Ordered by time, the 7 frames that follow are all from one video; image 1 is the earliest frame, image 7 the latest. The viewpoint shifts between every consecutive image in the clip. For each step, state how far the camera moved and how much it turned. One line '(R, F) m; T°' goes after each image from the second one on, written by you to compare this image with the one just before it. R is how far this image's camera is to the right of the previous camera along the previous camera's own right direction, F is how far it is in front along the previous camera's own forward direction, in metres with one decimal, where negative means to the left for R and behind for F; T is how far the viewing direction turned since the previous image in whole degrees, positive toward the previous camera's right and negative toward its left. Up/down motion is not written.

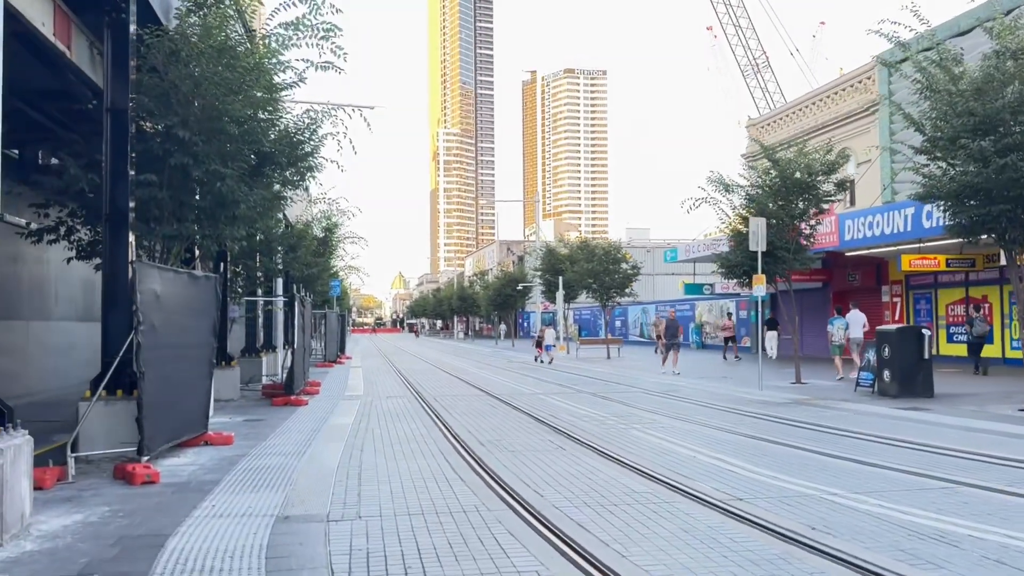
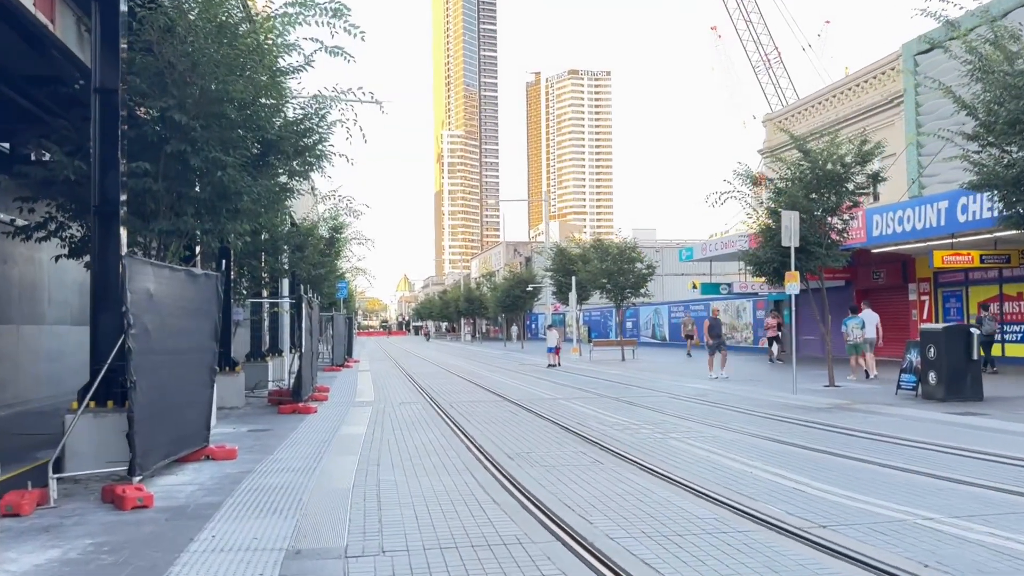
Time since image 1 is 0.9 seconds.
(-0.3, +1.1) m; 0°
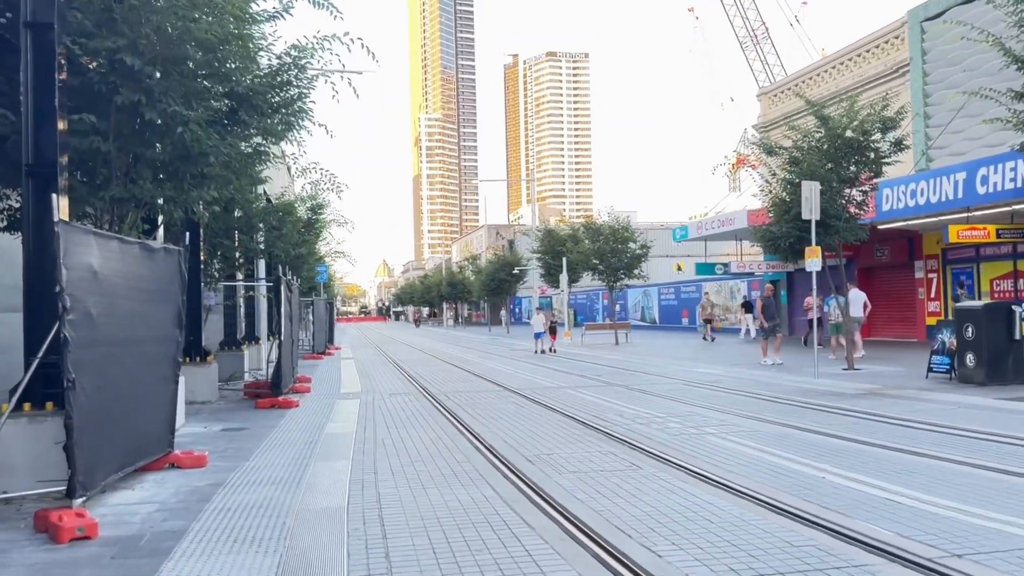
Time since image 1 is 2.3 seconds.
(-0.4, +1.6) m; +1°
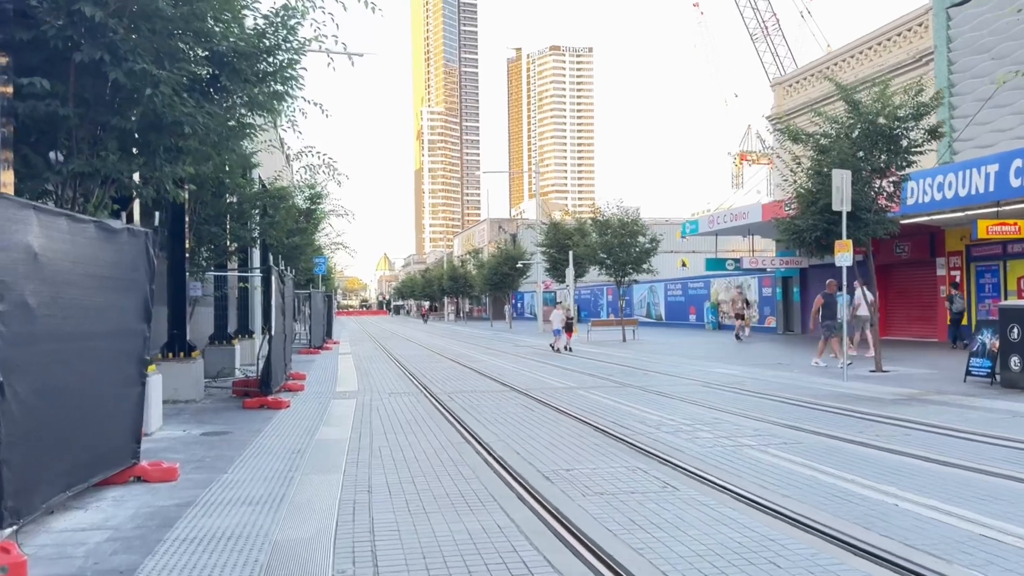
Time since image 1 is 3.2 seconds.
(-0.2, +1.2) m; 0°
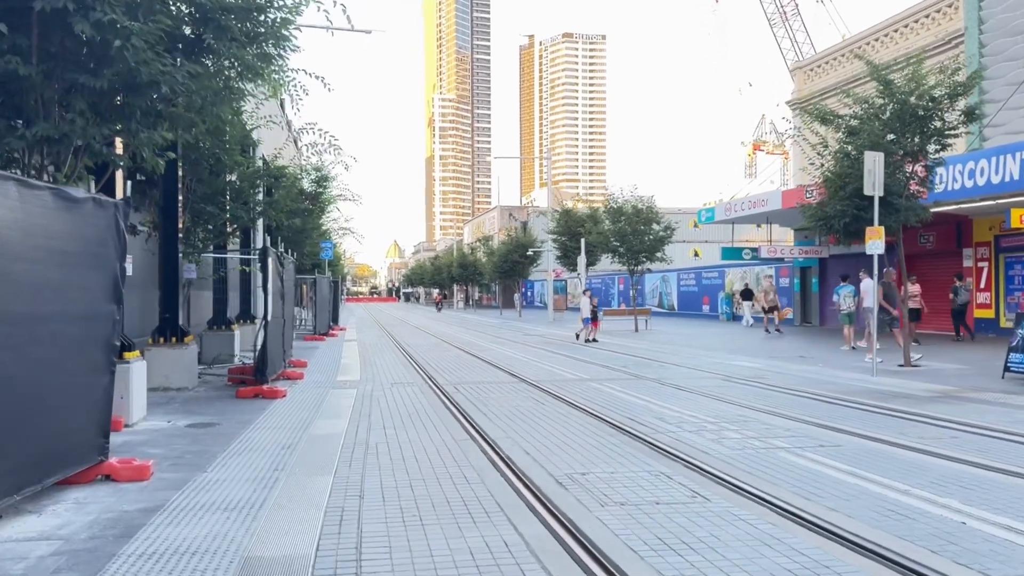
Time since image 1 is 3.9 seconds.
(0.0, +0.9) m; -1°
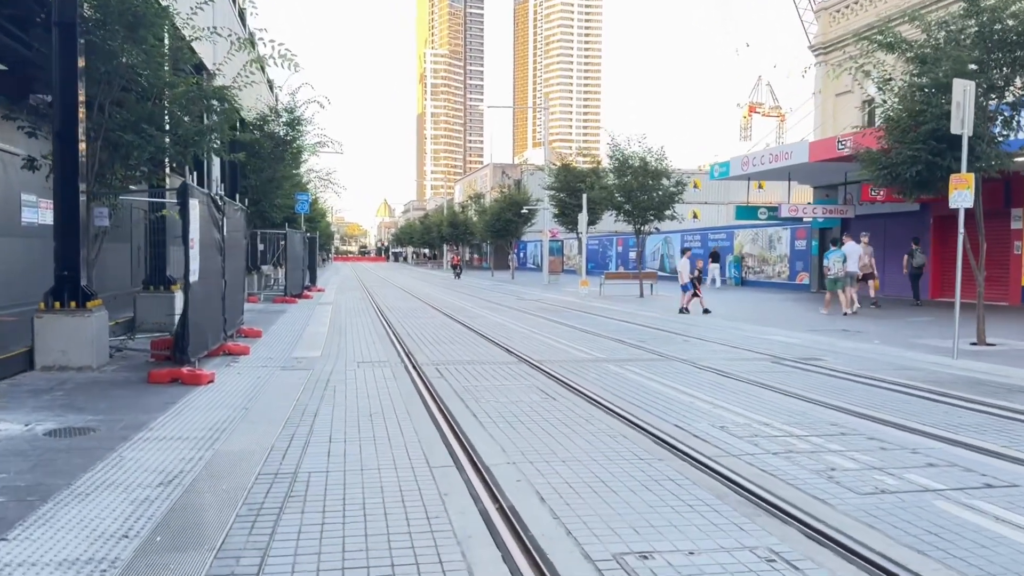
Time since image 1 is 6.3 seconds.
(-0.1, +3.2) m; +1°
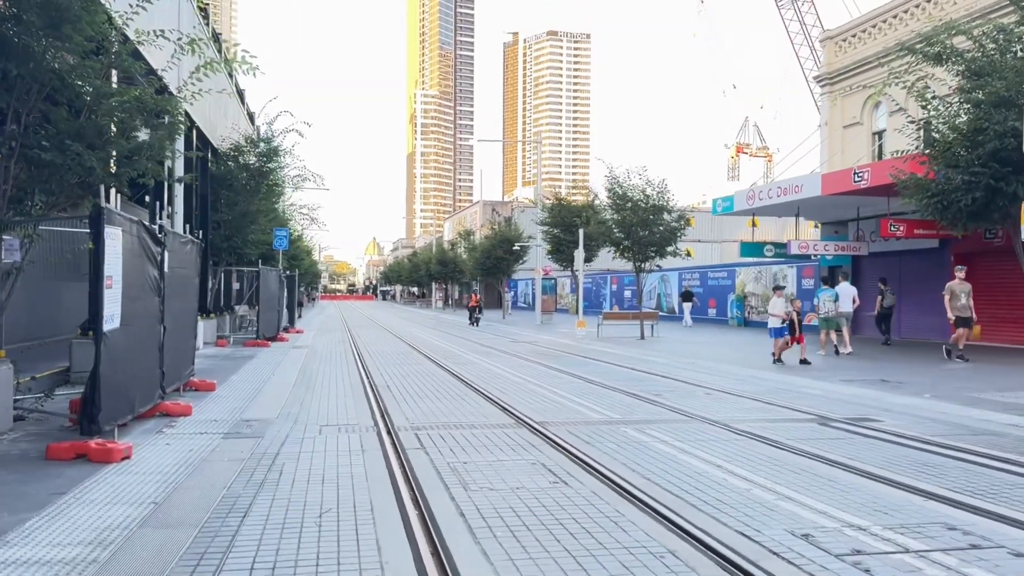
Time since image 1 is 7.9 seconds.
(-0.1, +2.1) m; +1°
